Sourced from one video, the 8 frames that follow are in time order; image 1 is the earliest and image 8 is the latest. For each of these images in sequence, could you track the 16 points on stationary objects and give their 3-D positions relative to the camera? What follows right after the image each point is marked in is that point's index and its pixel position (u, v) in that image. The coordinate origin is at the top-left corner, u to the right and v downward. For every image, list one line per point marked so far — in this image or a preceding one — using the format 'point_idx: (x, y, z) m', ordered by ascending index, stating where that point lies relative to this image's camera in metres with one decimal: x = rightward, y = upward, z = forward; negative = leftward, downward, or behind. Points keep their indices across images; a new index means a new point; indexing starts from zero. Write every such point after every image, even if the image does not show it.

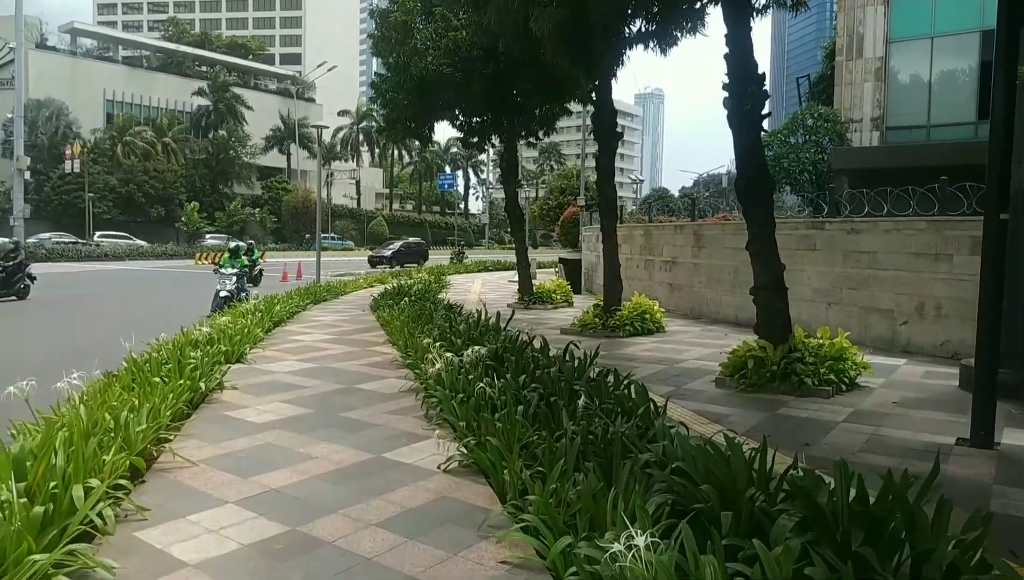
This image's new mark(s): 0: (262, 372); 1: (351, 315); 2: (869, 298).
0: (-2.5, -0.8, +7.6) m
1: (-2.8, -0.4, +13.2) m
2: (+4.7, -0.1, +9.9) m
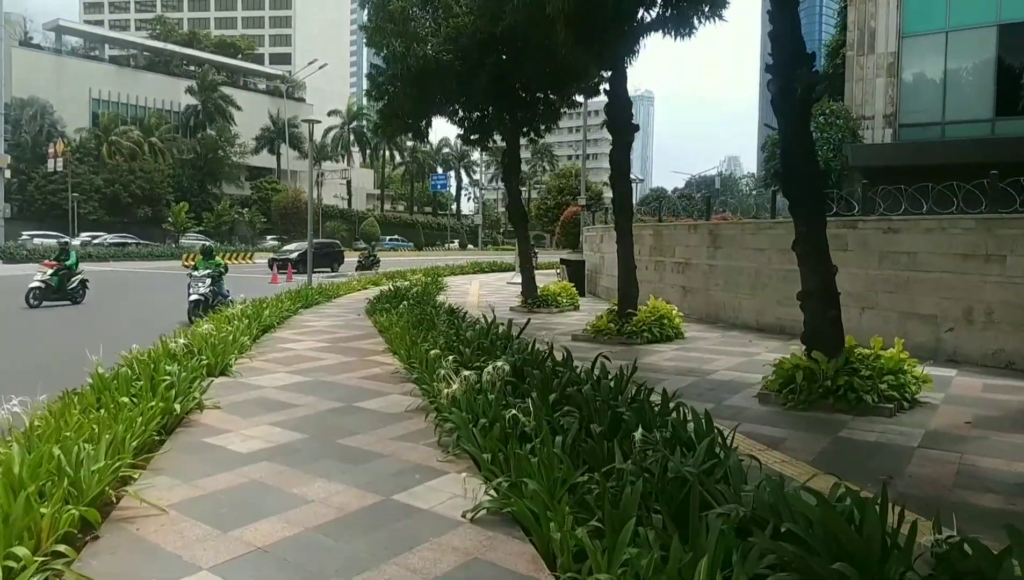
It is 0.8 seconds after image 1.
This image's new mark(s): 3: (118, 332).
0: (-2.3, -0.9, +6.8) m
1: (-2.7, -0.5, +12.3) m
2: (+4.8, -0.2, +9.2) m
3: (-6.6, -0.7, +12.9) m
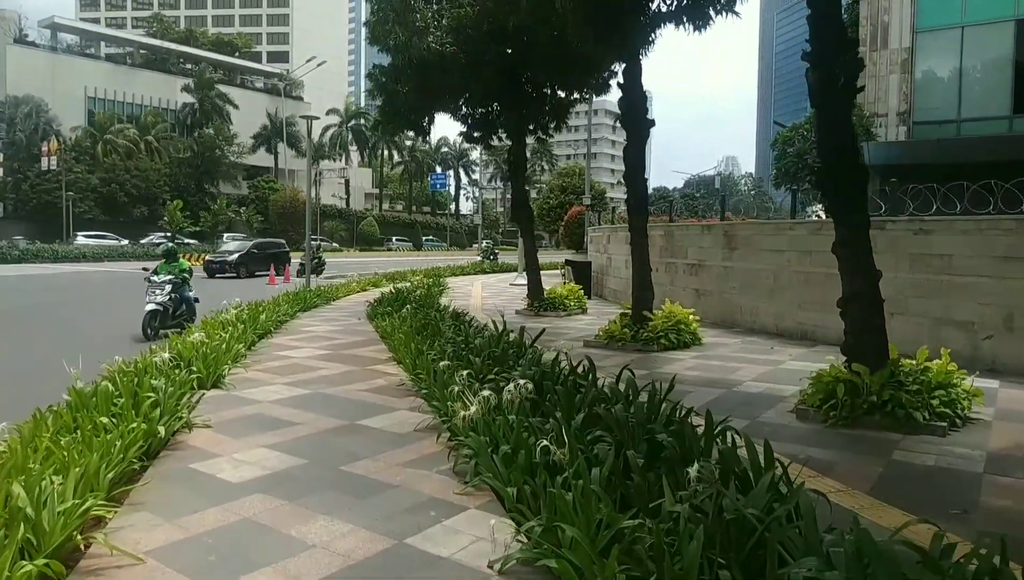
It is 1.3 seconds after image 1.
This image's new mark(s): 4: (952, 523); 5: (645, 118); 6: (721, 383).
0: (-2.2, -0.9, +6.2) m
1: (-2.6, -0.5, +11.8) m
2: (+4.9, -0.2, +8.7) m
3: (-6.5, -0.7, +12.3) m
4: (+2.2, -1.2, +3.9) m
5: (+1.8, +2.3, +10.2) m
6: (+2.1, -0.9, +7.6) m
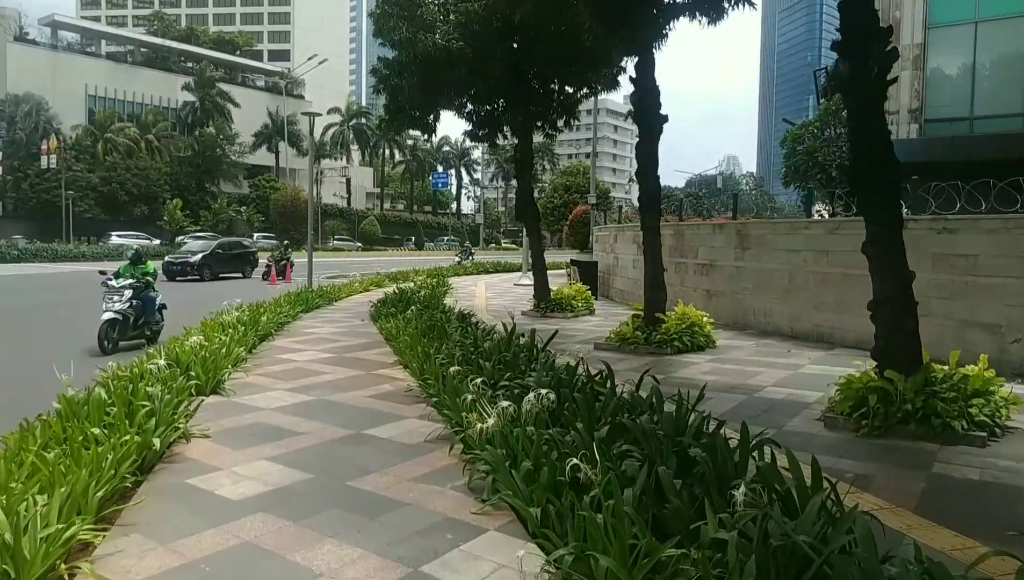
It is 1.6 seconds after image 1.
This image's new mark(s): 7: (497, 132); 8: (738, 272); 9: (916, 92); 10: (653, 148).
0: (-2.1, -0.9, +6.0) m
1: (-2.5, -0.5, +11.5) m
2: (+5.0, -0.2, +8.4) m
3: (-6.4, -0.8, +12.1) m
4: (+2.3, -1.2, +3.6) m
5: (+1.9, +2.3, +9.9) m
6: (+2.2, -0.9, +7.3) m
7: (-0.3, +3.2, +15.6) m
8: (+3.6, +0.3, +12.1) m
9: (+9.6, +4.7, +18.1) m
10: (+1.8, +1.9, +9.8) m
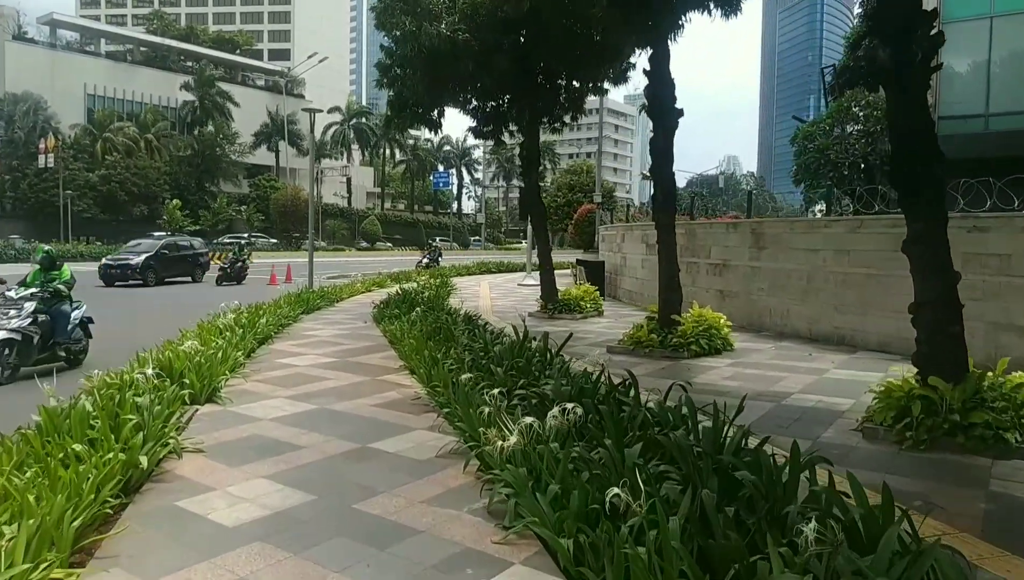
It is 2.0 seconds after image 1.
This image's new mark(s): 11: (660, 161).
0: (-2.0, -0.9, +5.6) m
1: (-2.4, -0.6, +11.1) m
2: (+5.1, -0.2, +8.0) m
3: (-6.3, -0.8, +11.7) m
4: (+2.4, -1.2, +3.2) m
5: (+2.0, +2.3, +9.5) m
6: (+2.3, -1.0, +6.9) m
7: (-0.2, +3.2, +15.2) m
8: (+3.7, +0.3, +11.7) m
9: (+9.7, +4.7, +17.7) m
10: (+1.9, +1.8, +9.5) m
11: (+1.8, +1.6, +9.5) m
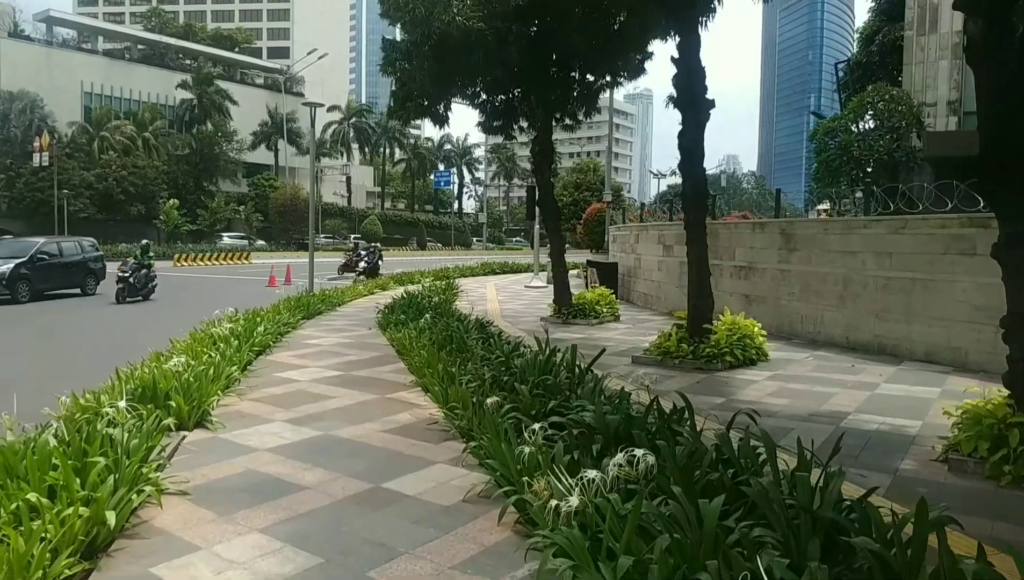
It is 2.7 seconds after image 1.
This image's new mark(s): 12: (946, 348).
0: (-1.8, -1.0, +4.9) m
1: (-2.1, -0.6, +10.4) m
2: (+5.4, -0.3, +7.3) m
3: (-6.1, -0.8, +11.0) m
4: (+2.7, -1.3, +2.5) m
5: (+2.2, +2.2, +8.8) m
6: (+2.5, -1.0, +6.2) m
7: (0.0, +3.2, +14.5) m
8: (+3.9, +0.2, +11.0) m
9: (+9.9, +4.6, +17.0) m
10: (+2.1, +1.8, +8.8) m
11: (+2.0, +1.5, +8.8) m
12: (+4.9, -0.7, +8.6) m
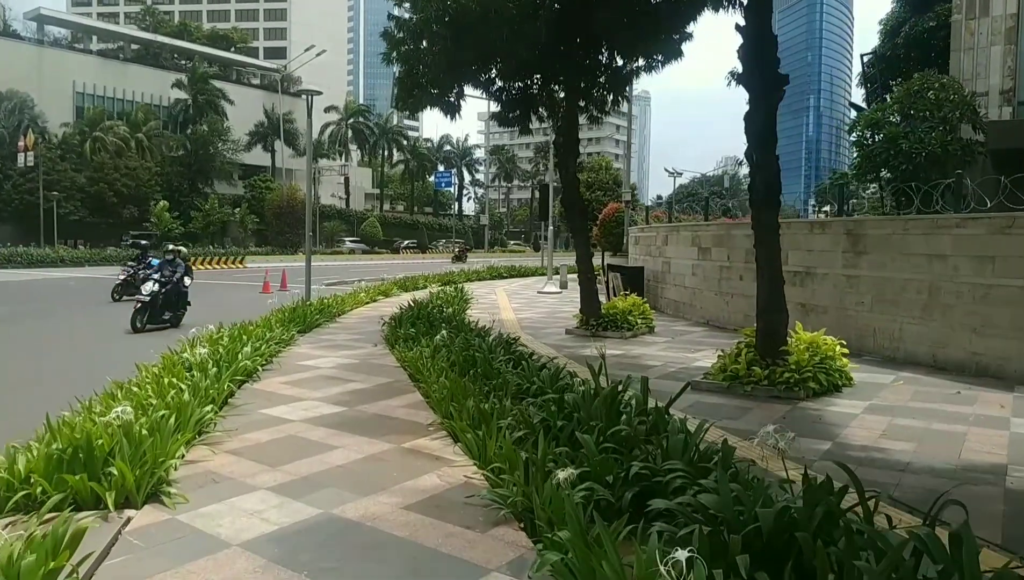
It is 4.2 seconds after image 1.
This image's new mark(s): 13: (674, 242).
0: (-1.4, -1.1, +3.4) m
1: (-1.8, -0.8, +9.0) m
2: (+5.7, -0.4, +5.9) m
3: (-5.7, -1.0, +9.5) m
4: (+3.0, -1.4, +1.0) m
5: (+2.6, +2.1, +7.4) m
6: (+2.9, -1.1, +4.8) m
7: (+0.3, +3.0, +13.1) m
8: (+4.3, +0.1, +9.6) m
9: (+10.2, +4.5, +15.6) m
10: (+2.5, +1.7, +7.3) m
11: (+2.4, +1.4, +7.3) m
12: (+5.2, -0.8, +7.2) m
13: (+3.0, +0.9, +14.4) m
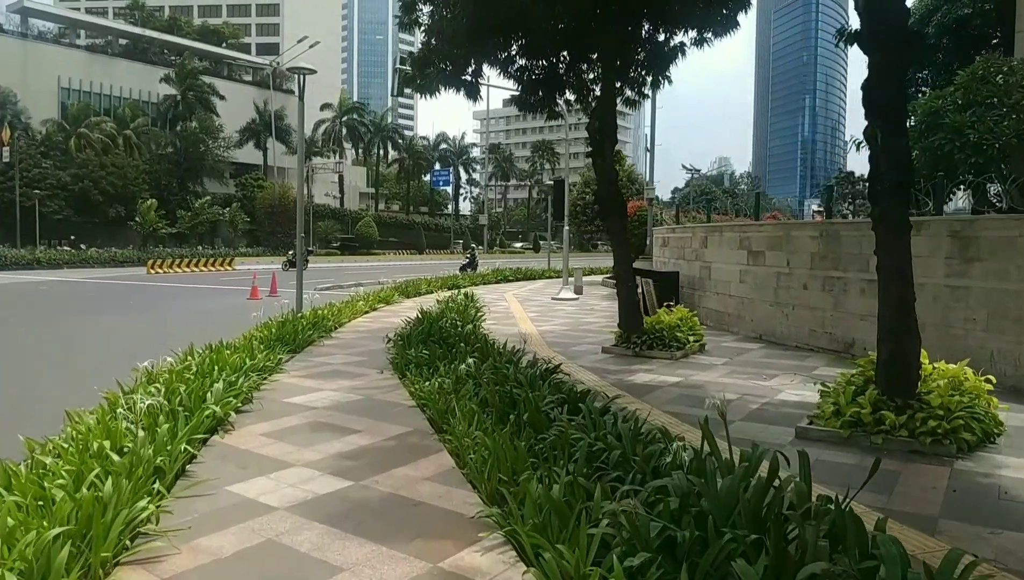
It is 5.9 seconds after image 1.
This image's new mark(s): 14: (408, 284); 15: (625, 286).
0: (-1.0, -1.3, +1.7) m
1: (-1.4, -0.9, +7.3) m
2: (+6.1, -0.6, +4.2) m
3: (-5.3, -1.1, +7.7) m
4: (+3.5, -1.5, -0.7) m
5: (+2.9, +2.0, +5.7) m
6: (+3.3, -1.3, +3.1) m
7: (+0.7, +2.9, +11.4) m
8: (+4.6, -0.1, +7.9) m
9: (+10.5, +4.4, +13.9) m
10: (+2.9, +1.5, +5.6) m
11: (+2.8, +1.3, +5.7) m
12: (+5.6, -0.9, +5.5) m
13: (+3.4, +0.8, +12.7) m
14: (-2.6, +0.1, +19.3) m
15: (+1.5, +0.1, +9.9) m
